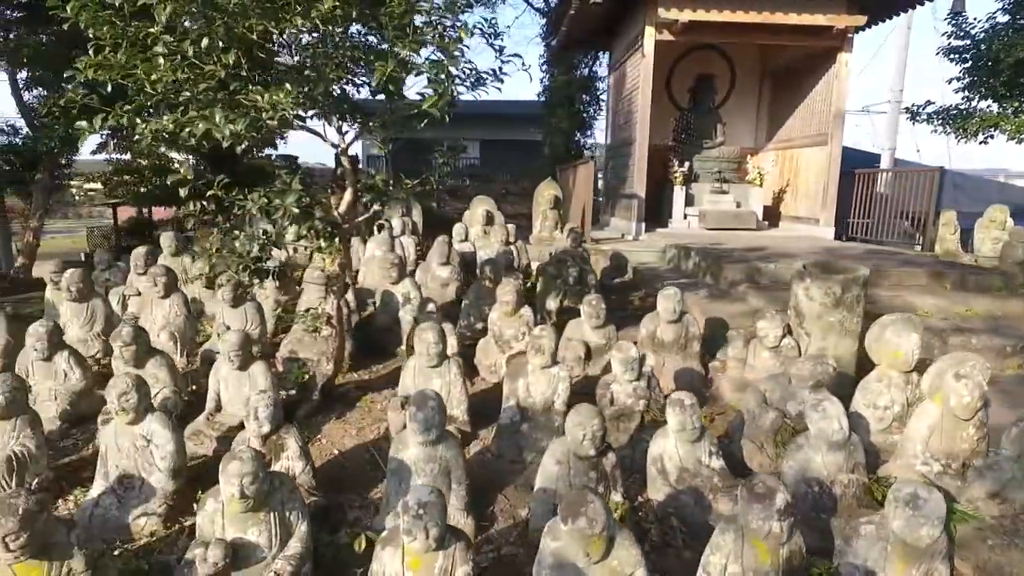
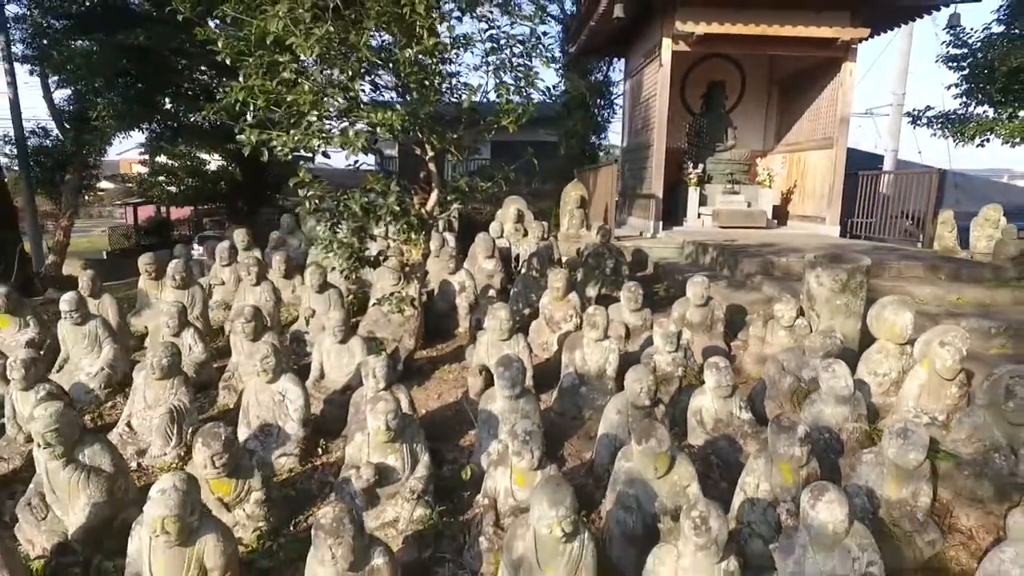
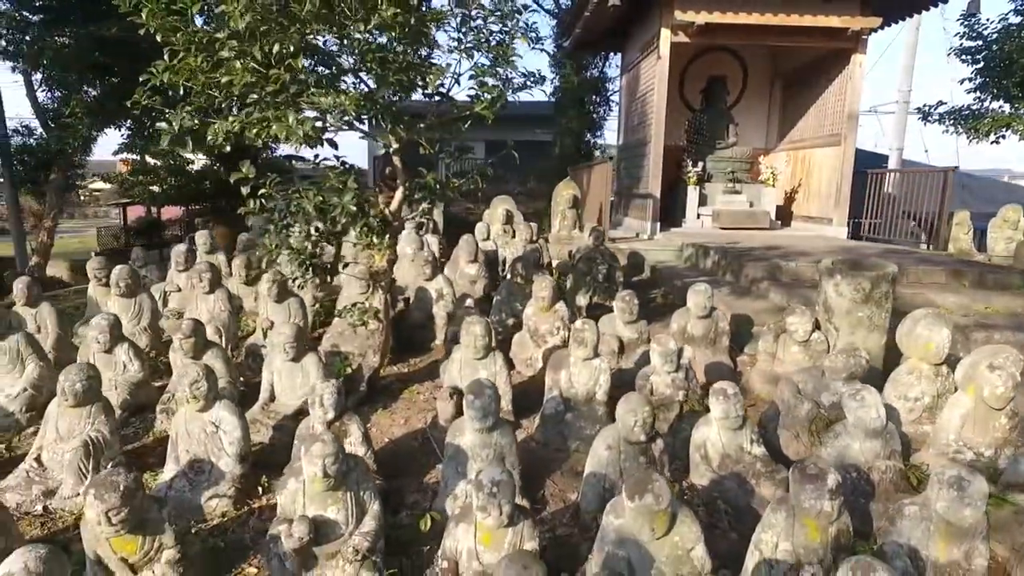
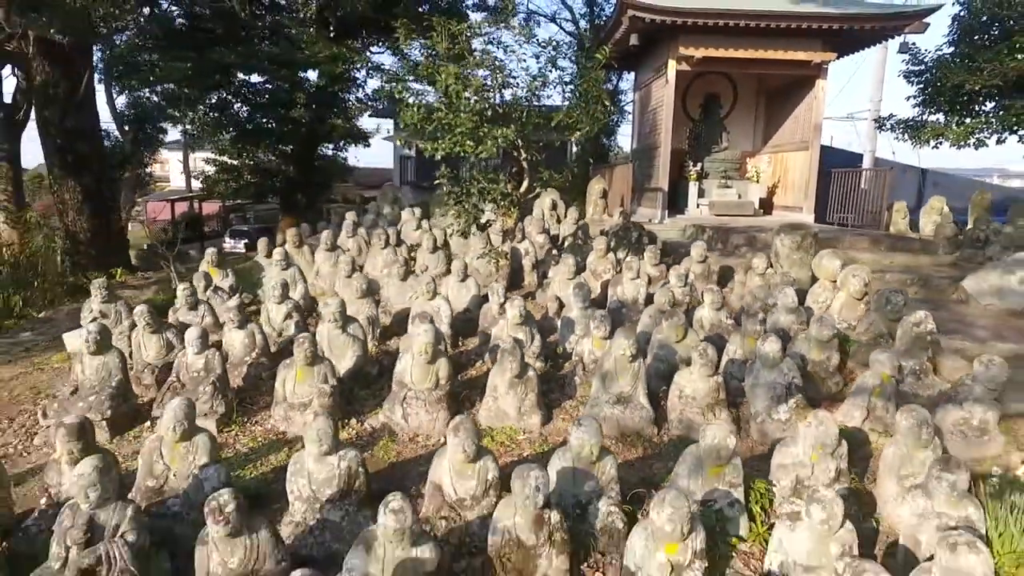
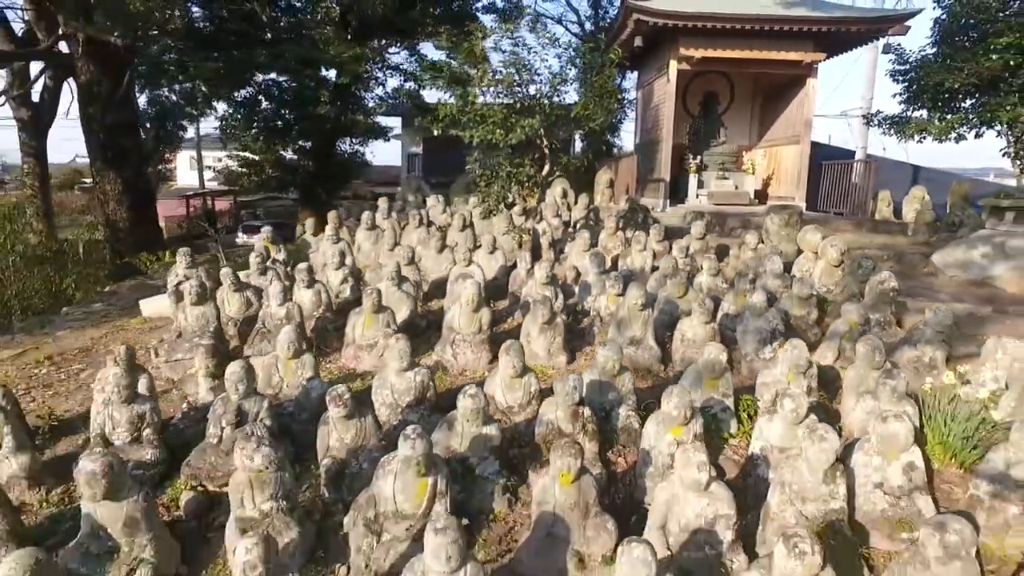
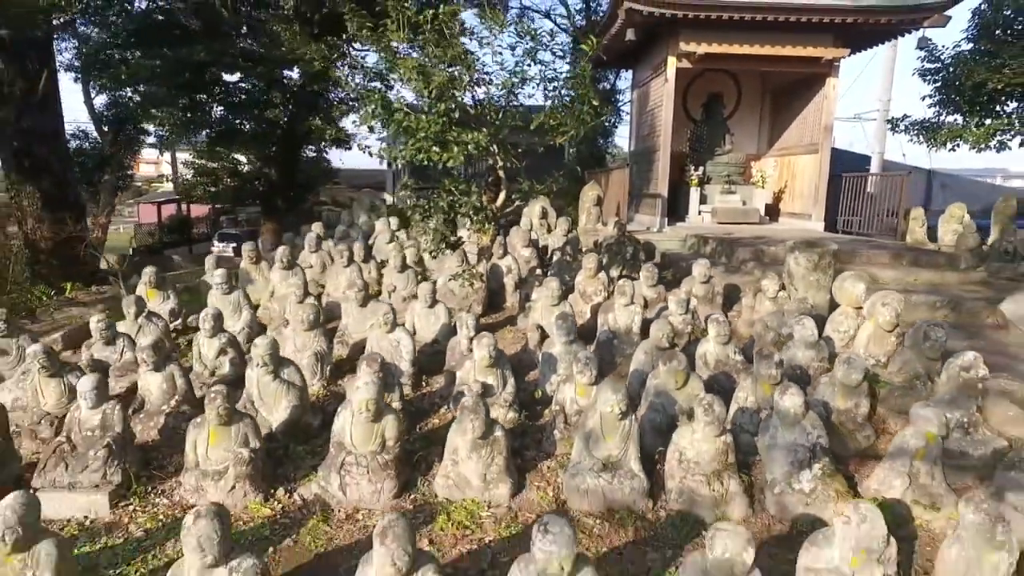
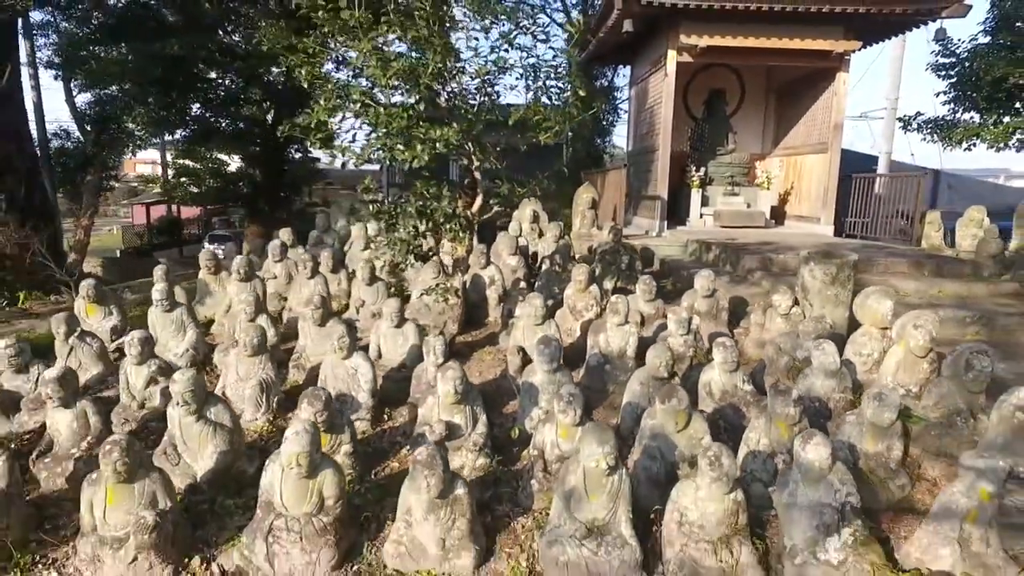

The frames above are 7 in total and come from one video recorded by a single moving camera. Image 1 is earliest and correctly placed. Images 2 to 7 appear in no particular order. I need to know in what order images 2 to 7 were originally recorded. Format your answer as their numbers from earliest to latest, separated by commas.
3, 2, 7, 6, 4, 5
